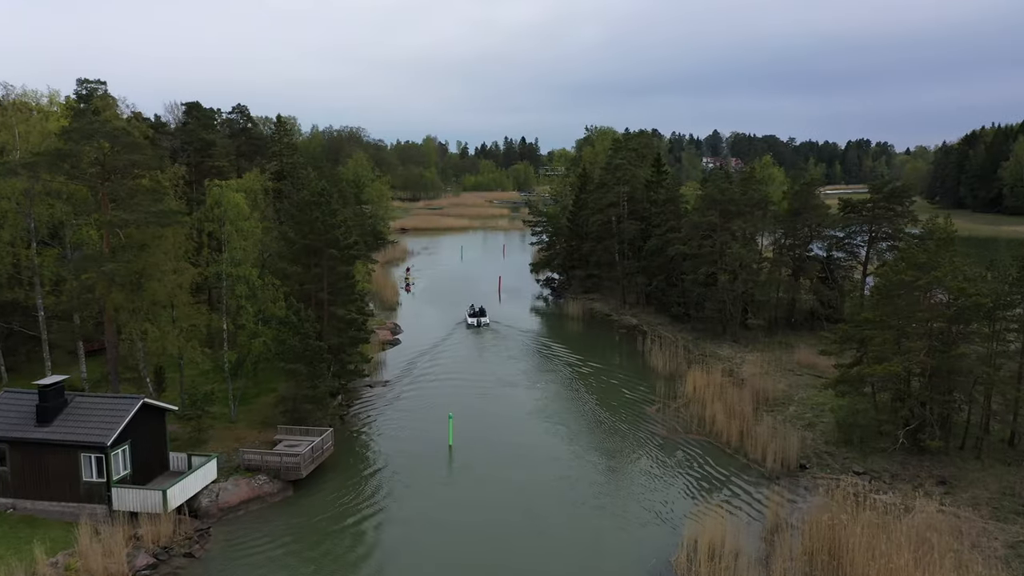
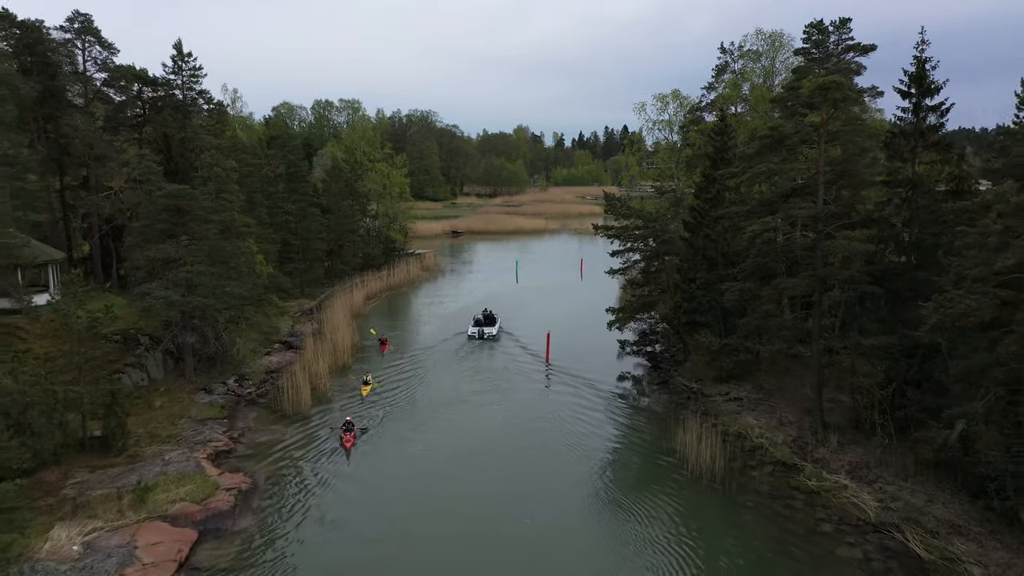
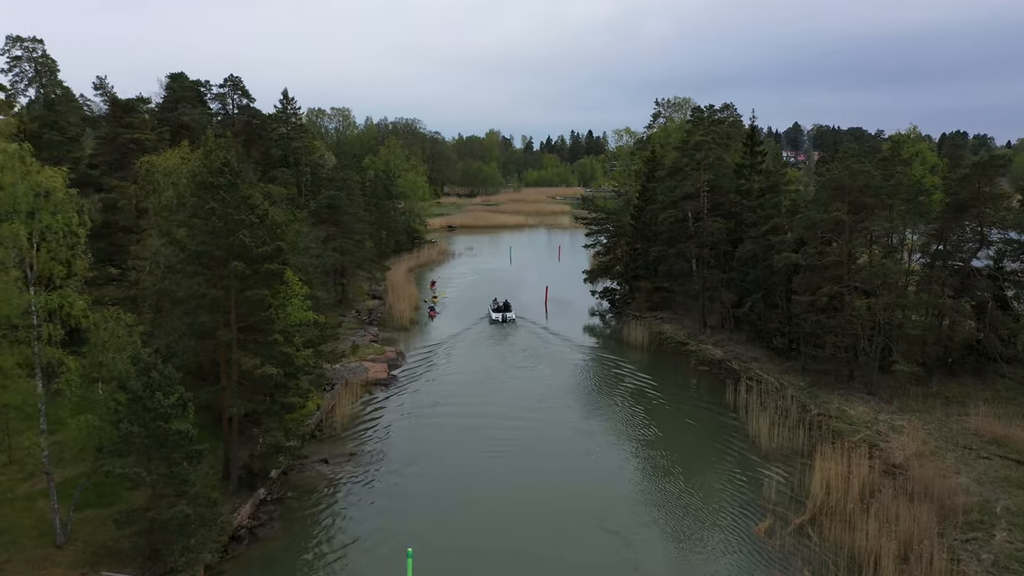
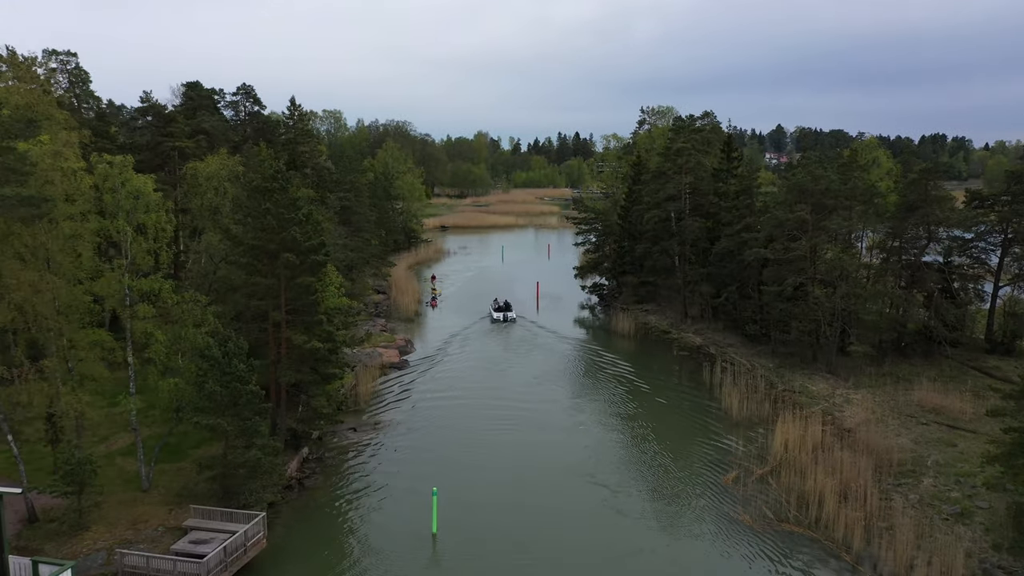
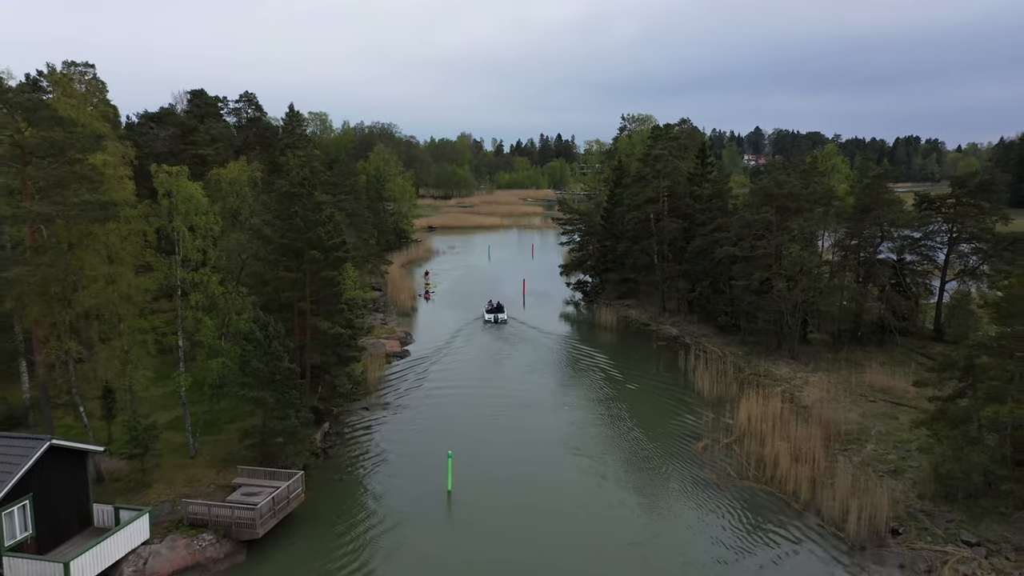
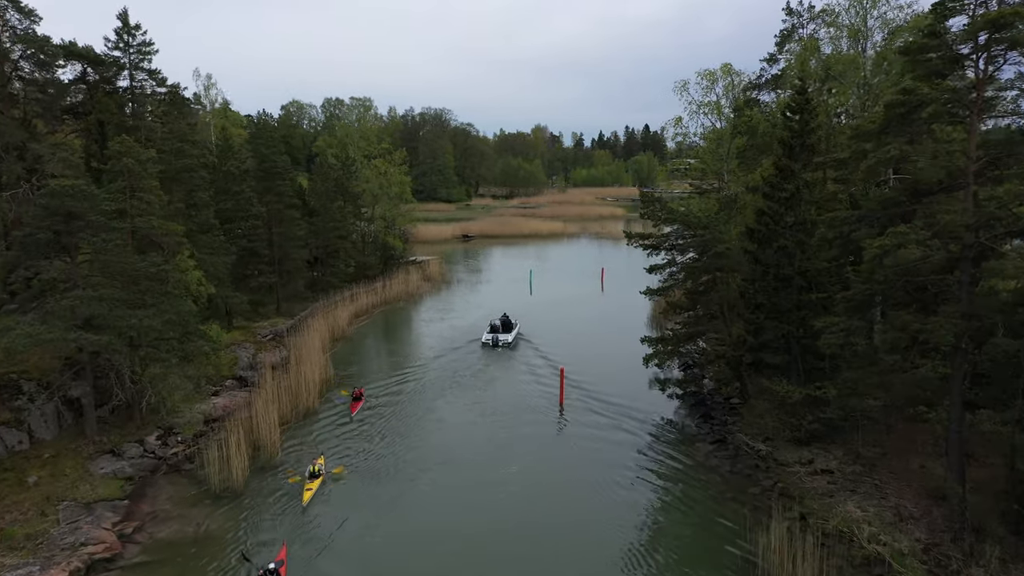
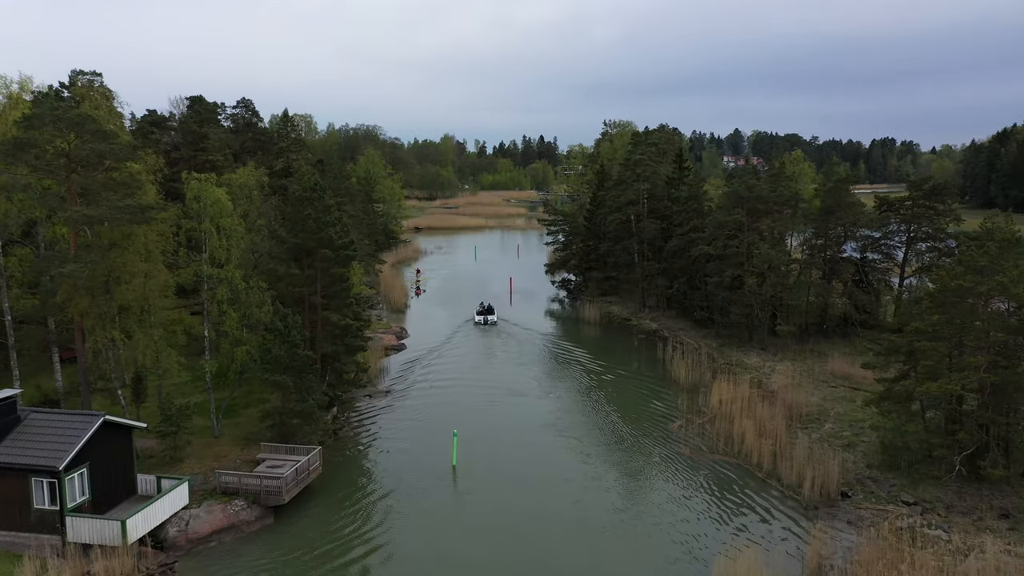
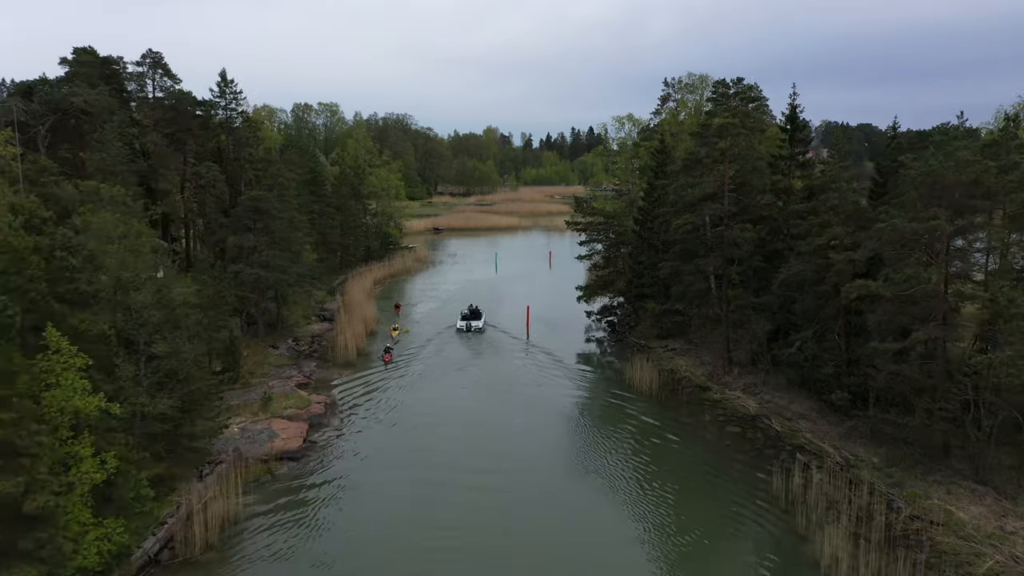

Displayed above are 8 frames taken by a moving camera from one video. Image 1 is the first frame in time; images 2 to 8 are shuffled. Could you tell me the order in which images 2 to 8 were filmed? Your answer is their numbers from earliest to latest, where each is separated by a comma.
7, 5, 4, 3, 8, 2, 6
